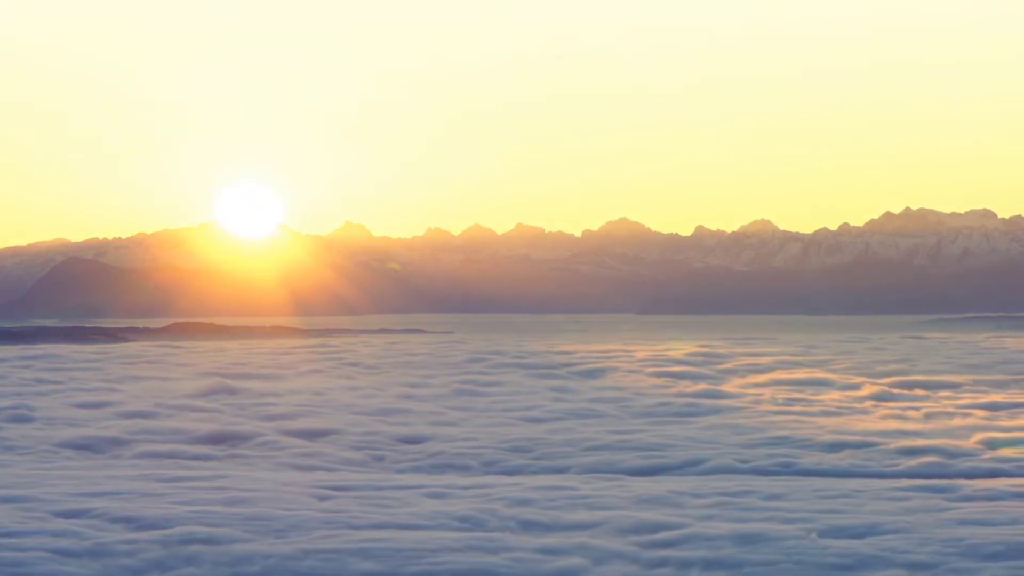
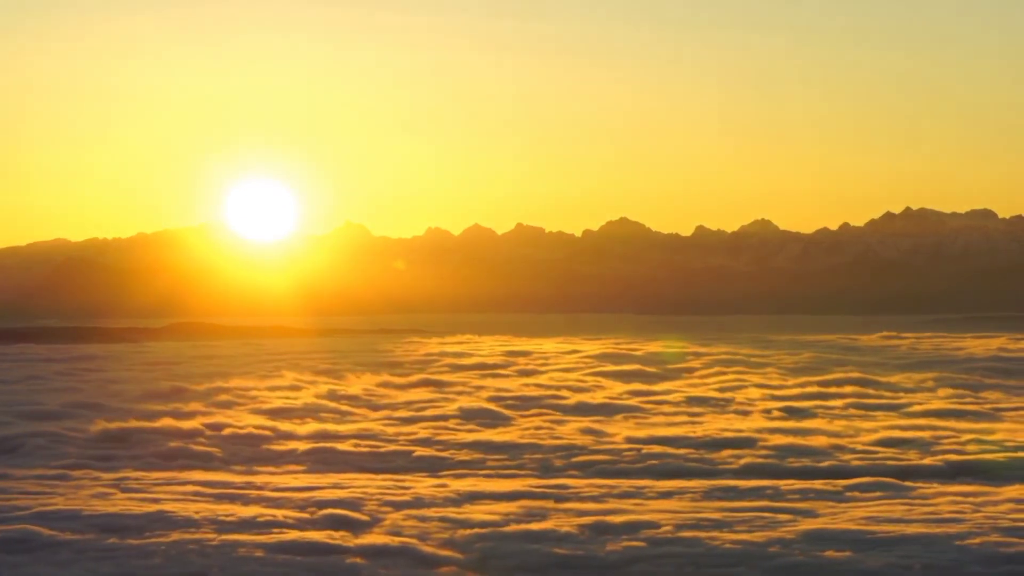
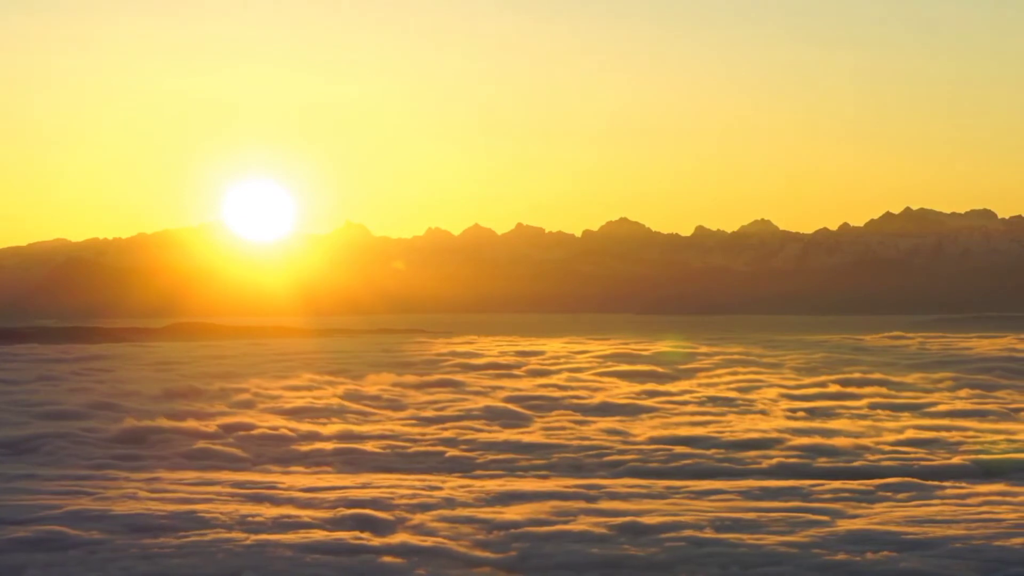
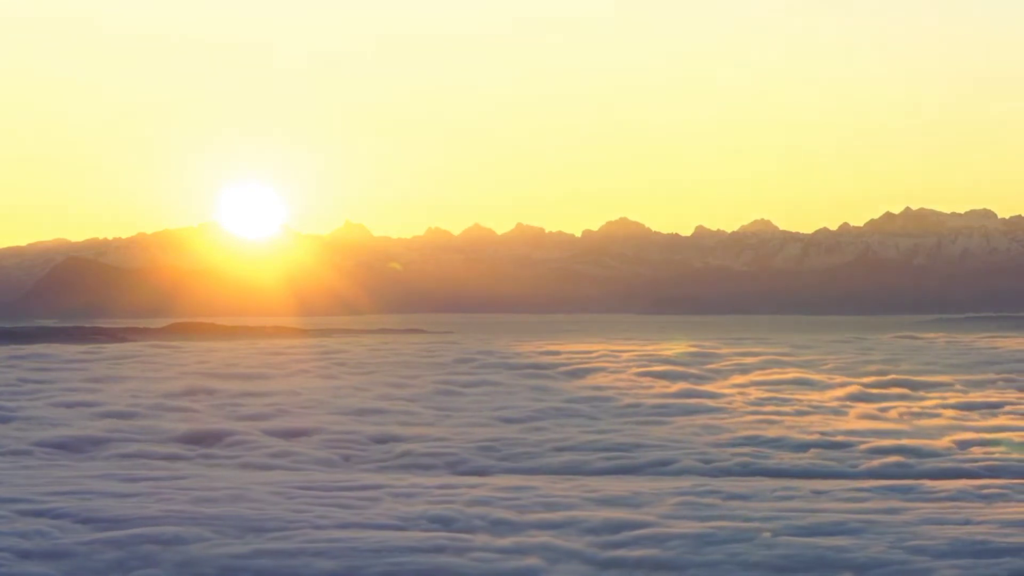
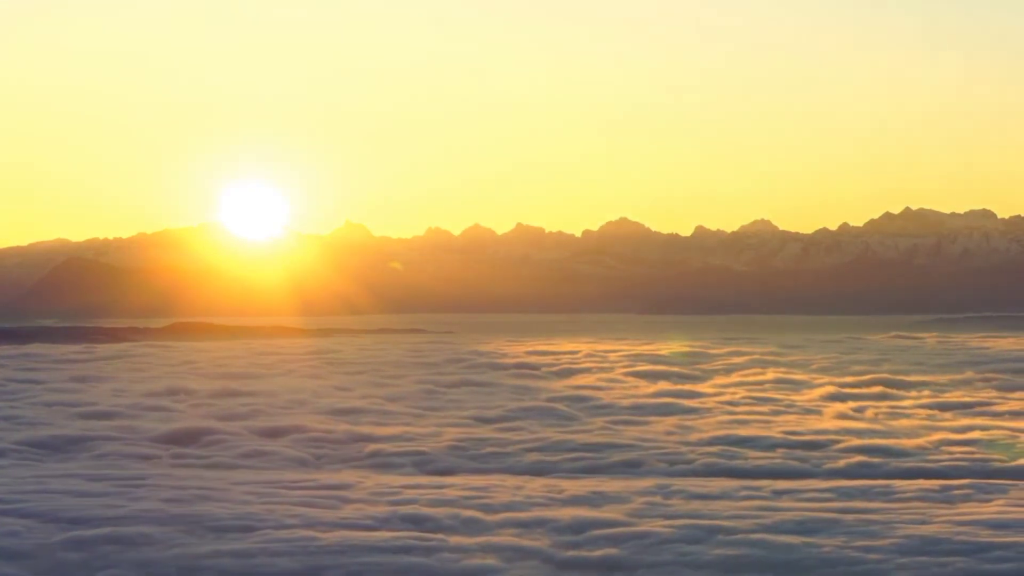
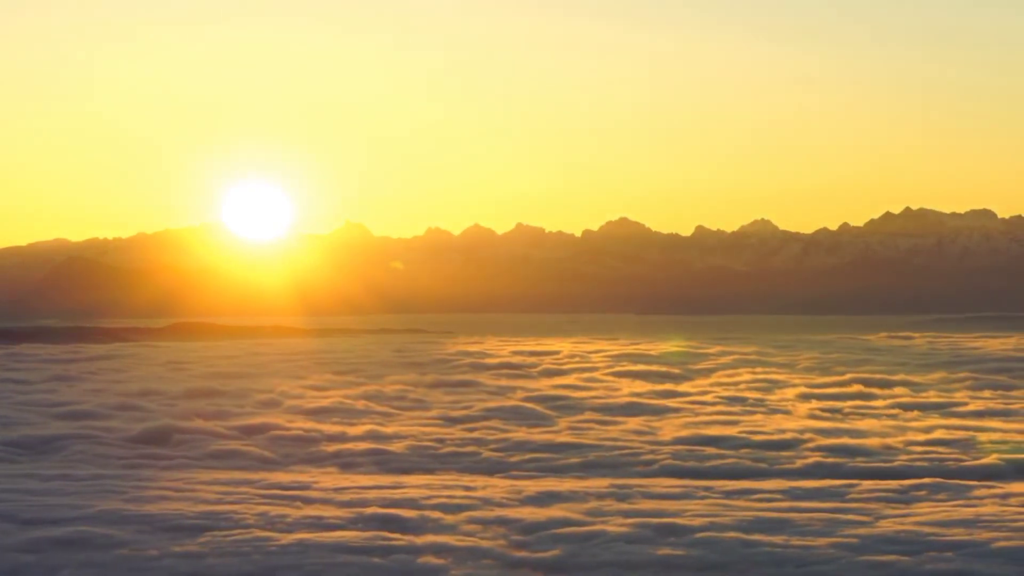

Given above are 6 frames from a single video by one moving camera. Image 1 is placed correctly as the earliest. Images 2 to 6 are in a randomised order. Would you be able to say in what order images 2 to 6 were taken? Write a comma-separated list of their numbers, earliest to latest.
4, 5, 6, 3, 2
